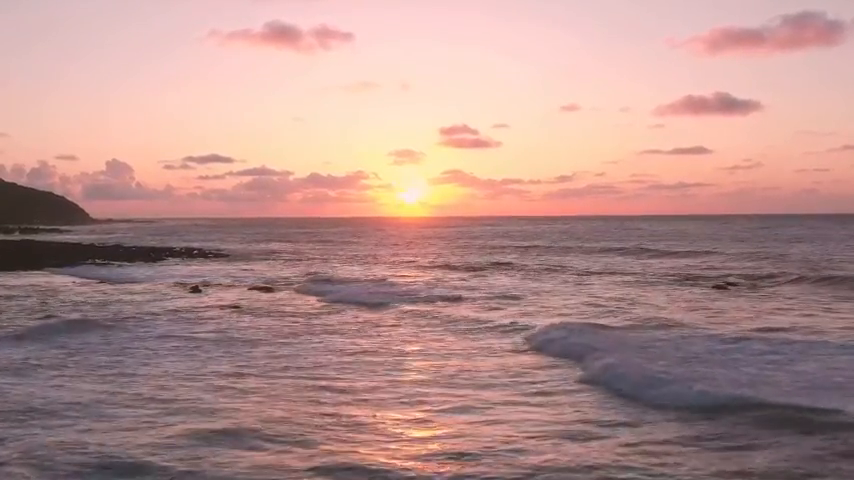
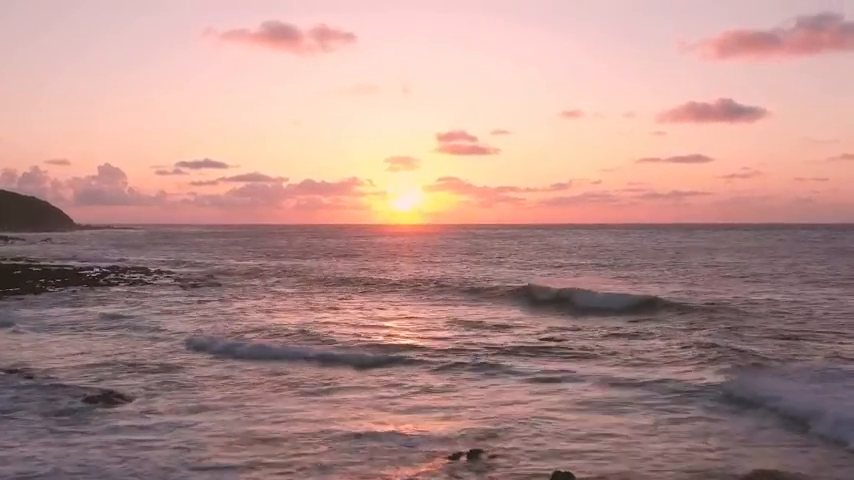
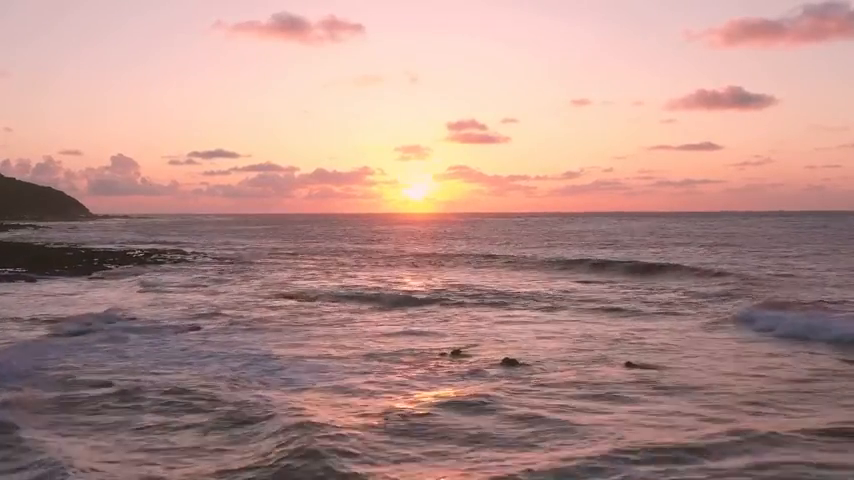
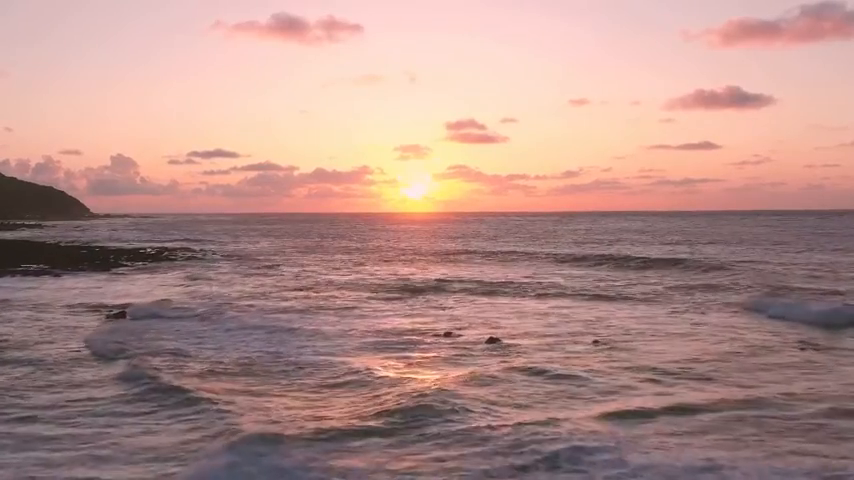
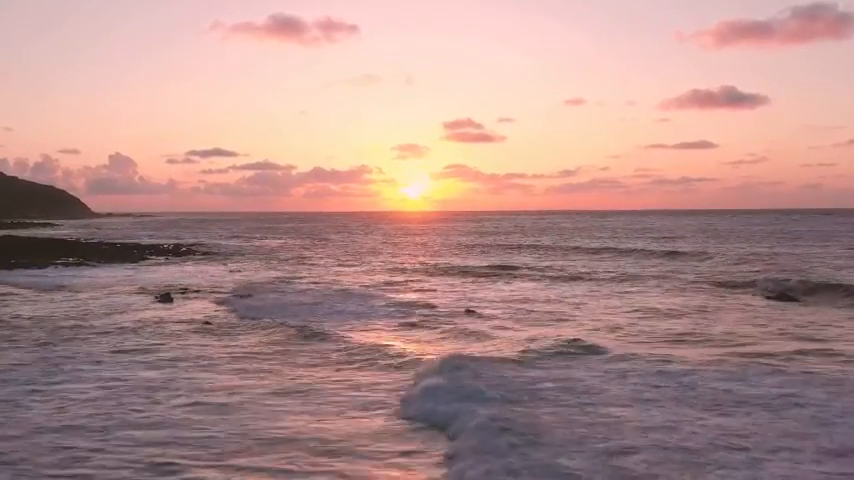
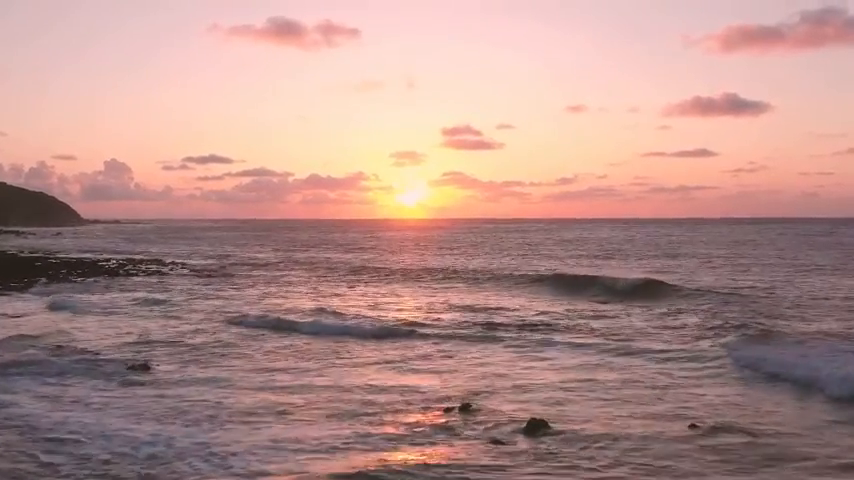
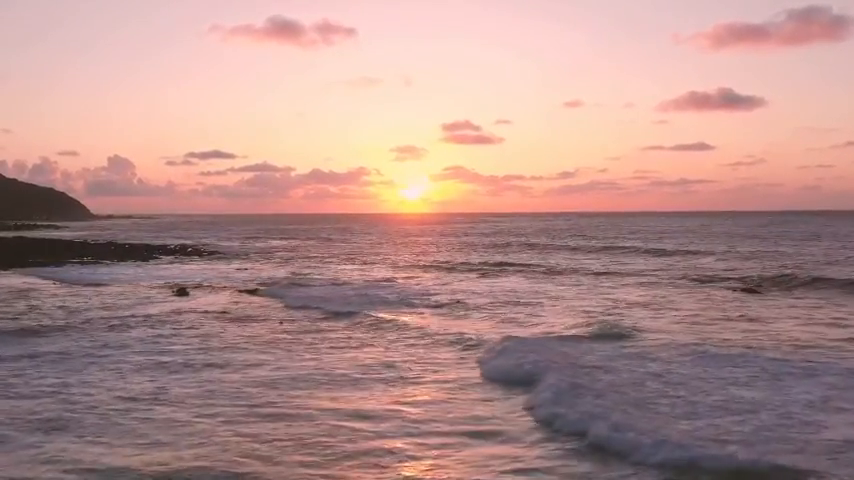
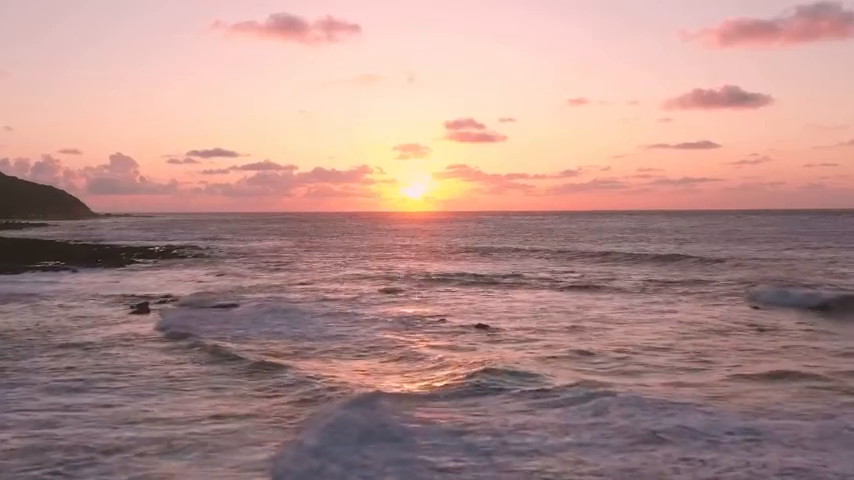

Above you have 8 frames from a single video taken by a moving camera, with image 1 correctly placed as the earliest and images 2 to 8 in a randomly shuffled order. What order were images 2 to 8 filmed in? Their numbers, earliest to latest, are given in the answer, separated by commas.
7, 5, 8, 4, 3, 6, 2
